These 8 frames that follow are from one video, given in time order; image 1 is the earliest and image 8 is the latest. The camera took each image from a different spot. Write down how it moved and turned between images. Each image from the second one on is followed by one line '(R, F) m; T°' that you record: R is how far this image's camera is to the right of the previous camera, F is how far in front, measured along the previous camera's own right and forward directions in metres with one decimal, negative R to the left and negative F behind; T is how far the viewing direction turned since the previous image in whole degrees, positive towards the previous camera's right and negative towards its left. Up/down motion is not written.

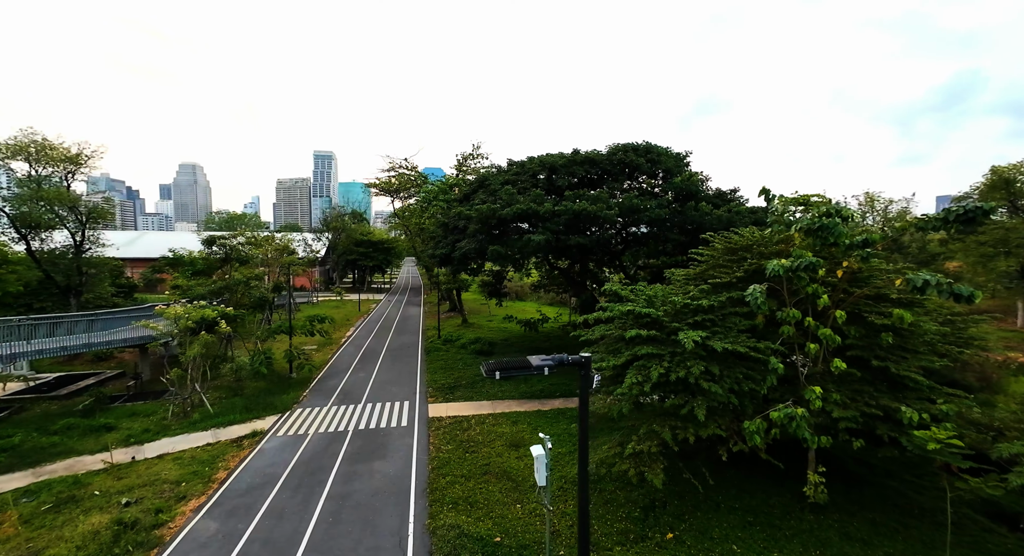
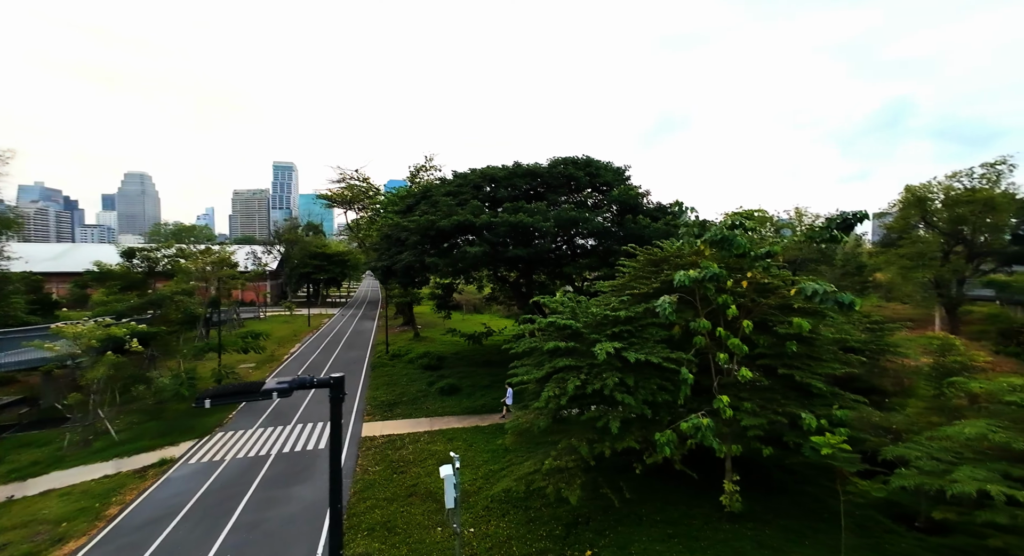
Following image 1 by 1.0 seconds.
(+1.0, +0.1) m; +4°
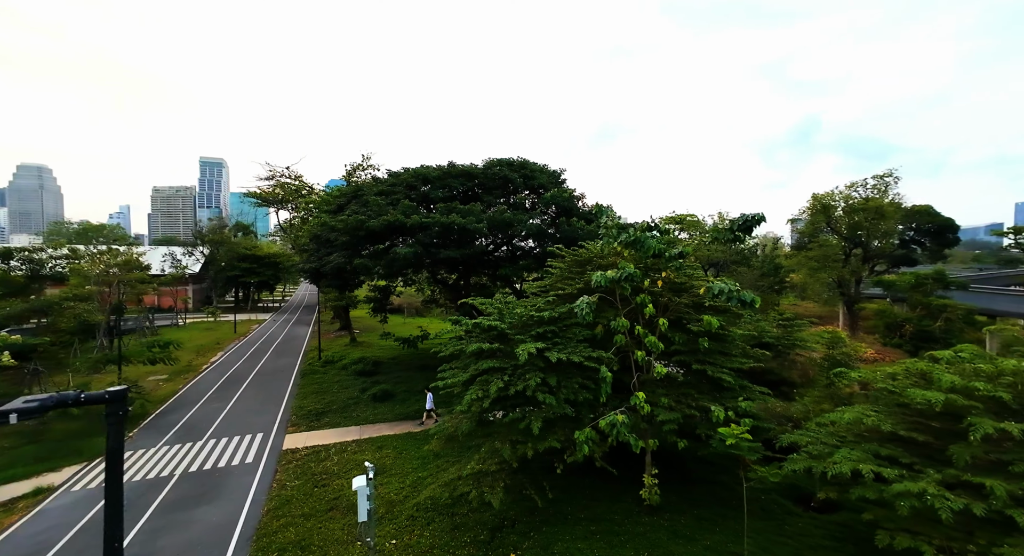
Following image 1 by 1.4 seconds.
(+0.5, +0.1) m; +7°
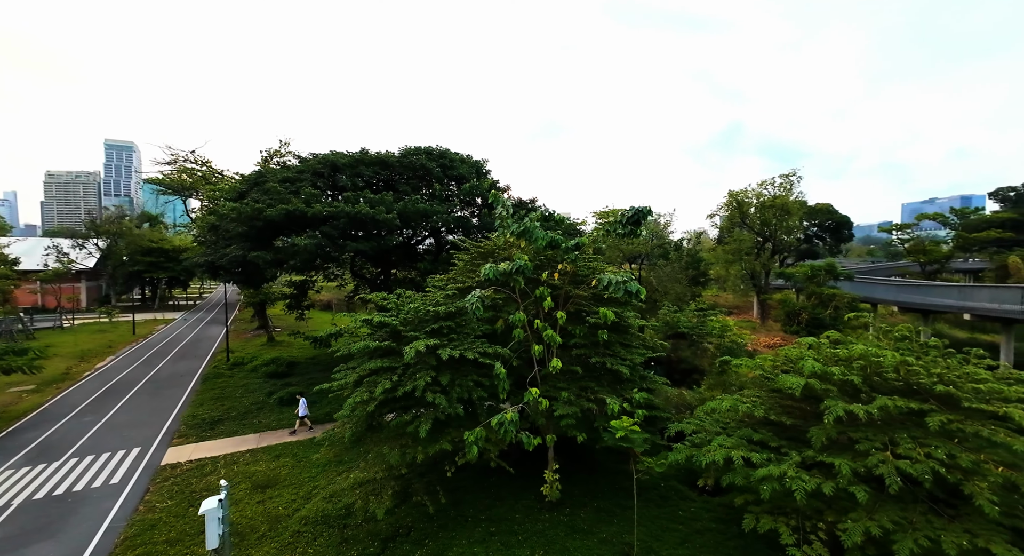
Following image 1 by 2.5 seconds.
(+1.0, +0.4) m; +7°
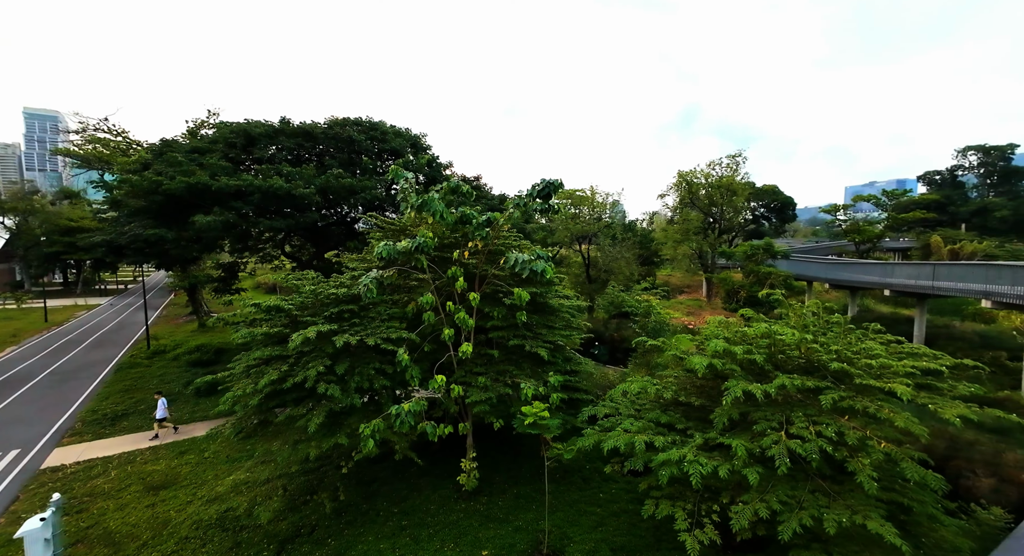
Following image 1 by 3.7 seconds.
(+1.1, +0.6) m; +5°
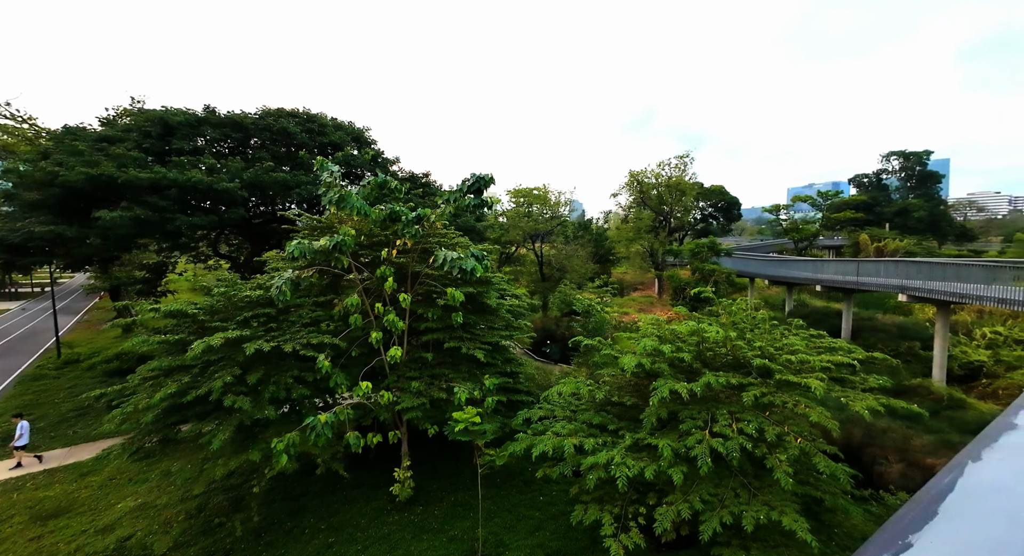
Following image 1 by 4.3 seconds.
(+0.5, +0.3) m; +5°
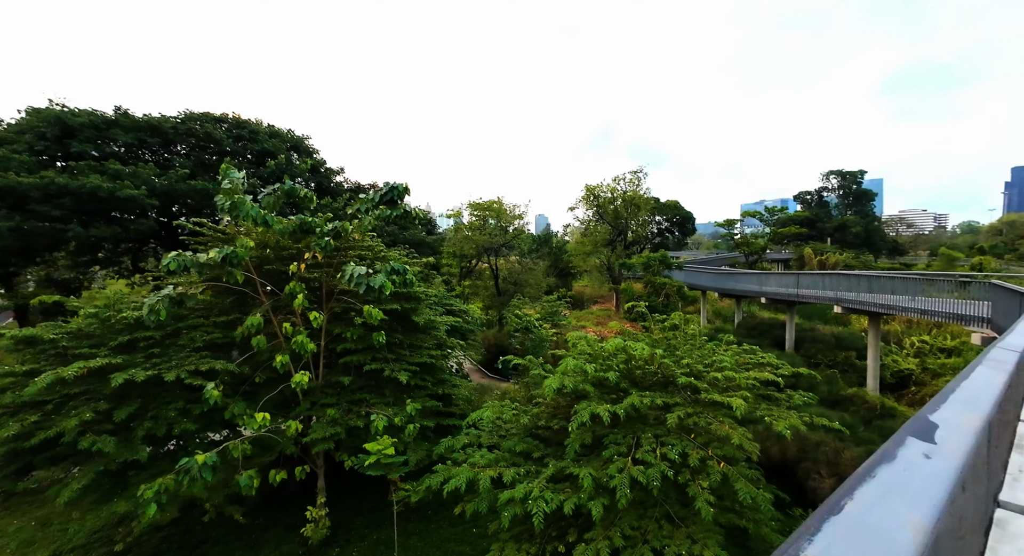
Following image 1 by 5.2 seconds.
(+0.8, +0.5) m; +5°
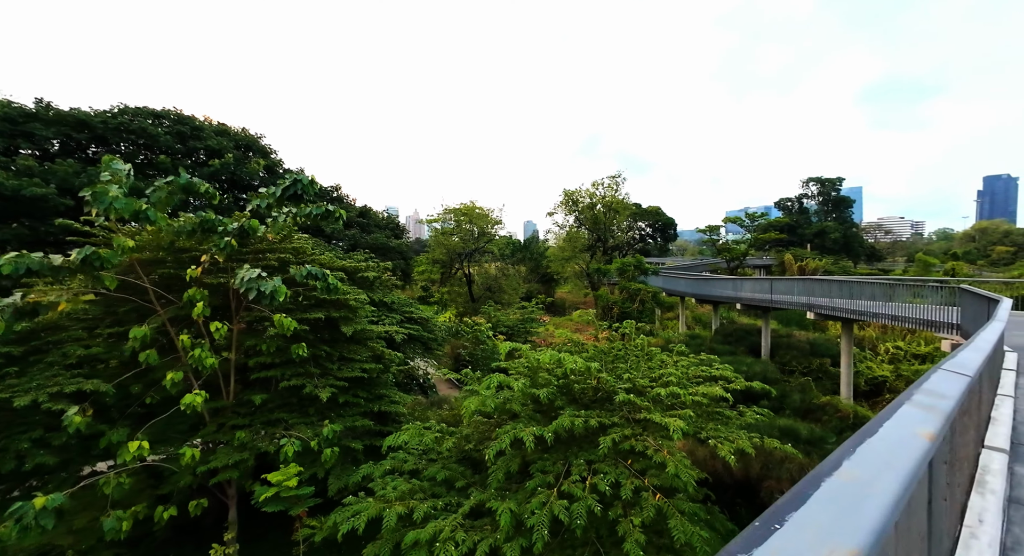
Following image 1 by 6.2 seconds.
(+0.9, +0.7) m; +2°
